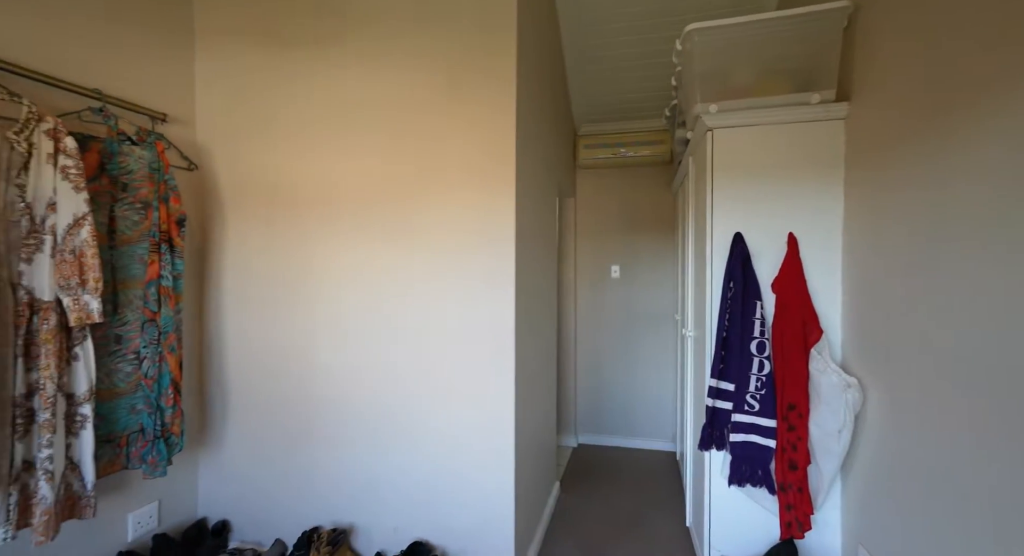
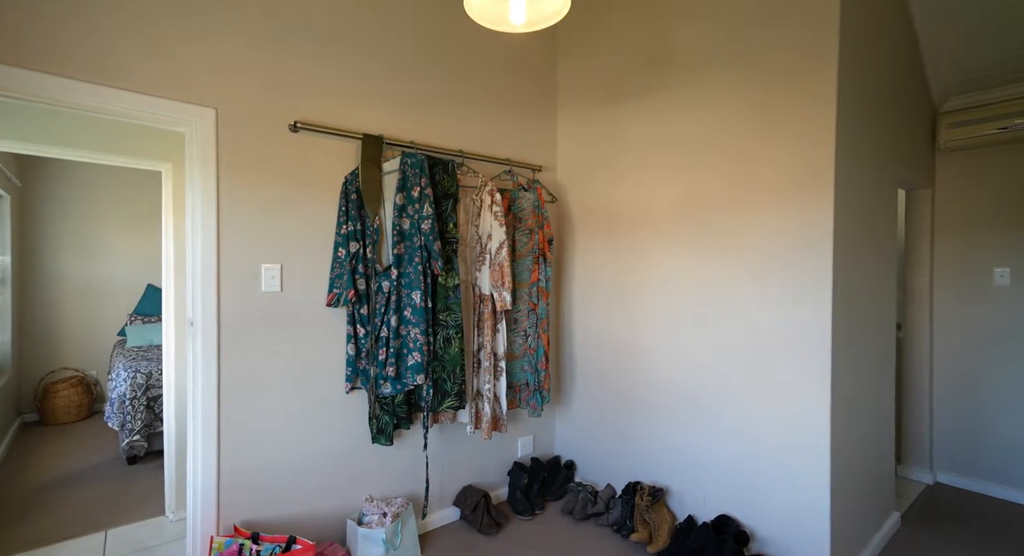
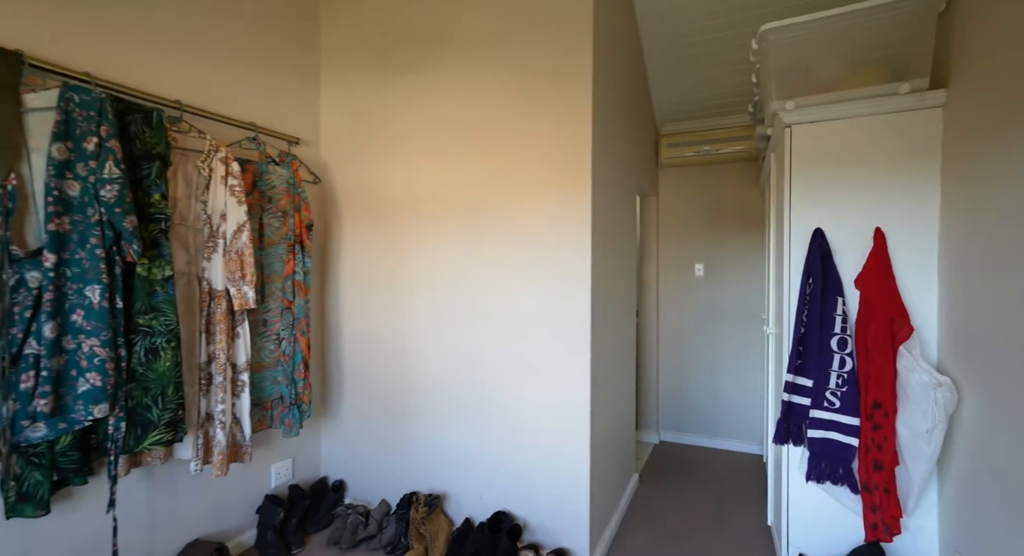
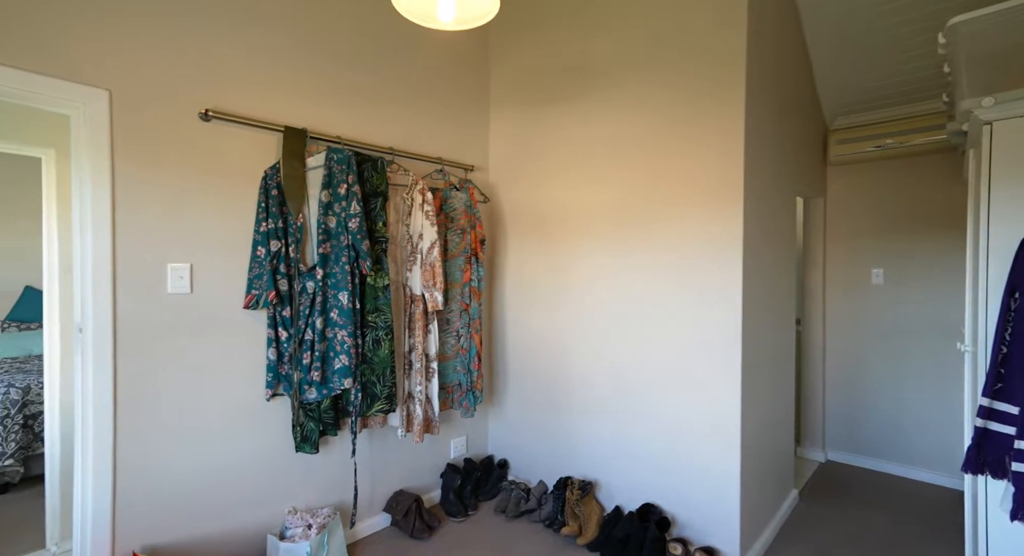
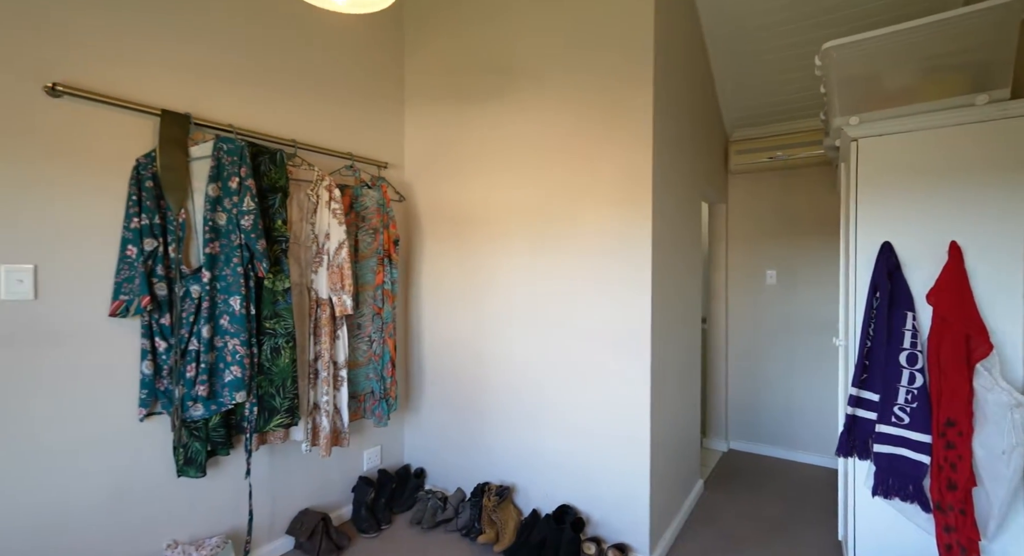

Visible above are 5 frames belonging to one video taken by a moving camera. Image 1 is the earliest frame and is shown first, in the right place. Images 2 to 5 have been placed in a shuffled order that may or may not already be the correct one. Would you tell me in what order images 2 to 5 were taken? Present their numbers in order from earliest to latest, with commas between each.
3, 5, 4, 2
